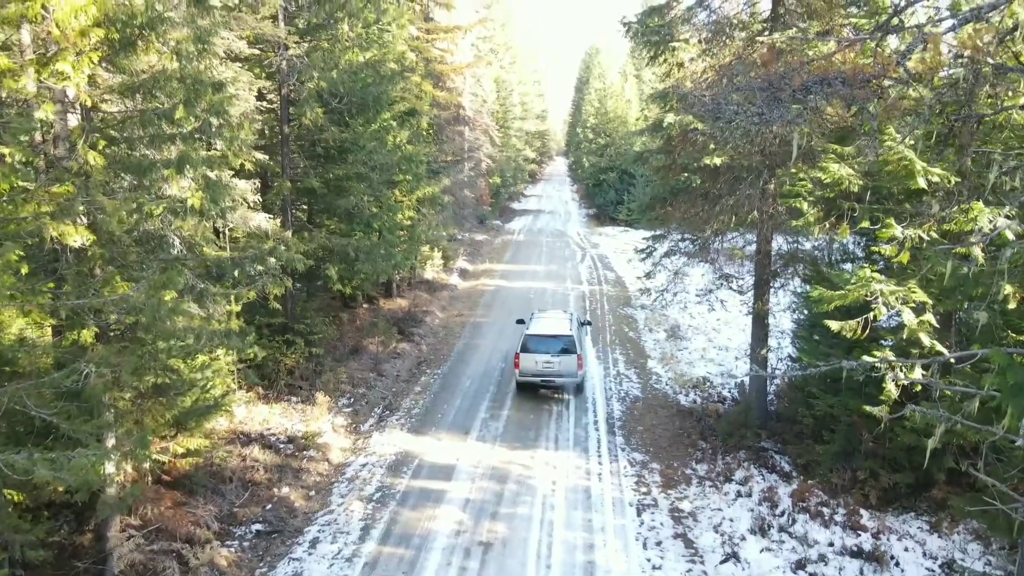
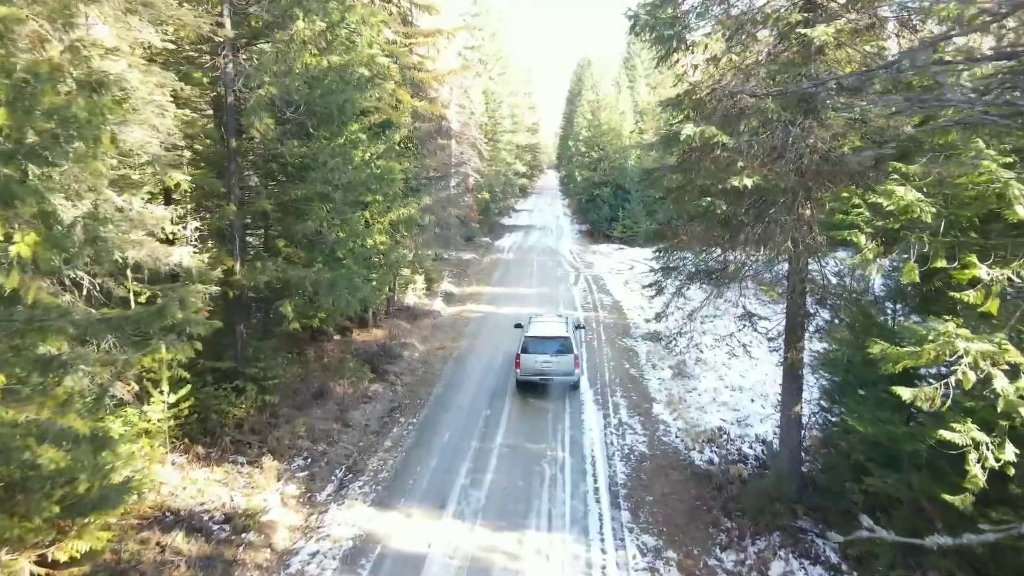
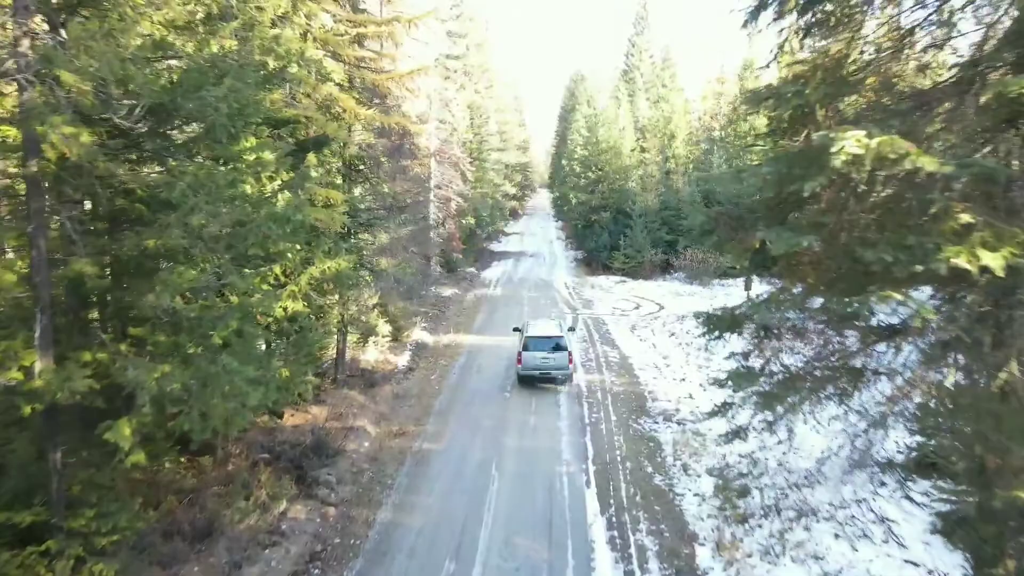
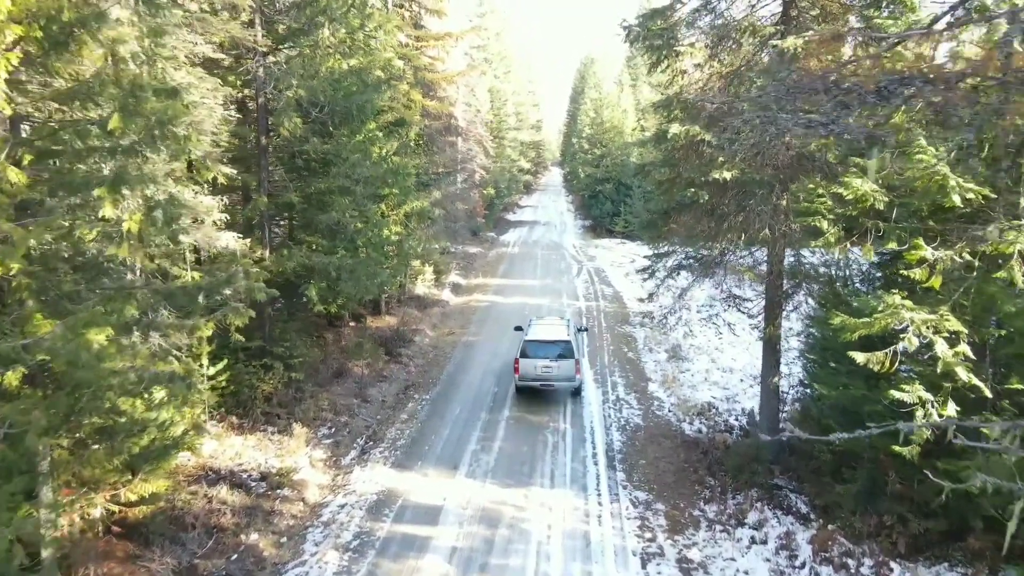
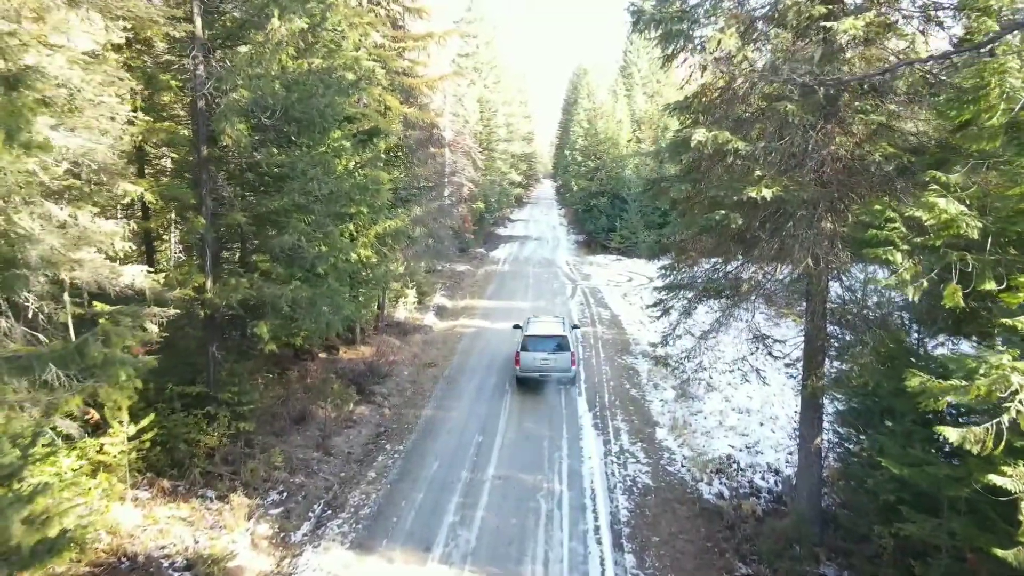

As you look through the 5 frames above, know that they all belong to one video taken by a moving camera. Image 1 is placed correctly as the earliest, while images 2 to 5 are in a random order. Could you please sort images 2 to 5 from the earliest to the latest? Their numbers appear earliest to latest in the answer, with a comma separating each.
4, 2, 5, 3
